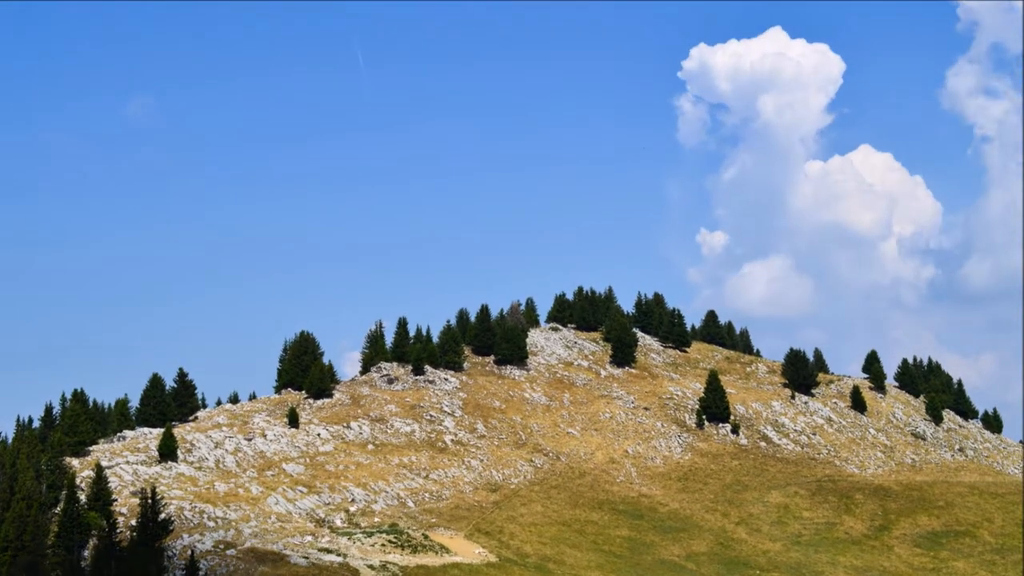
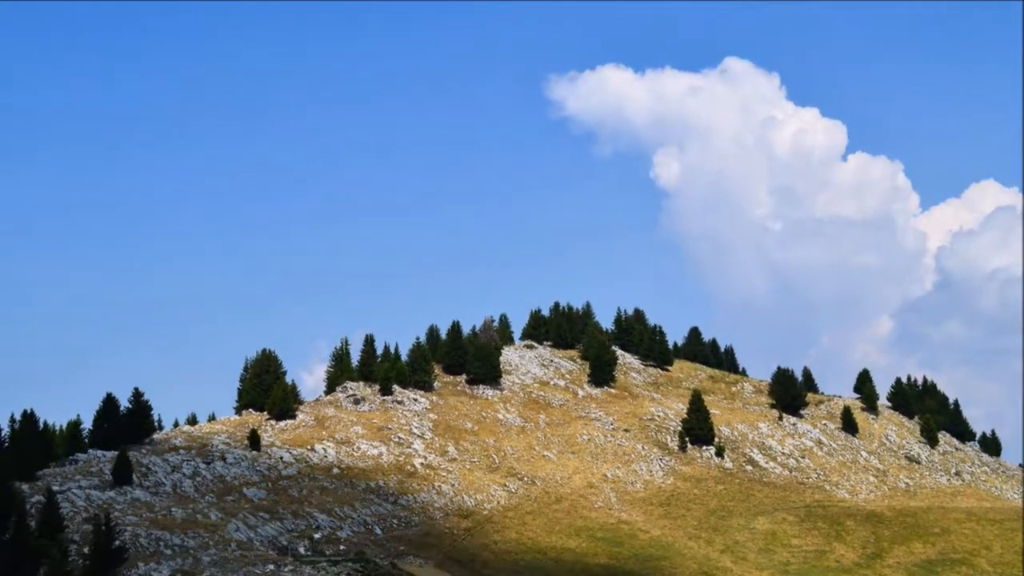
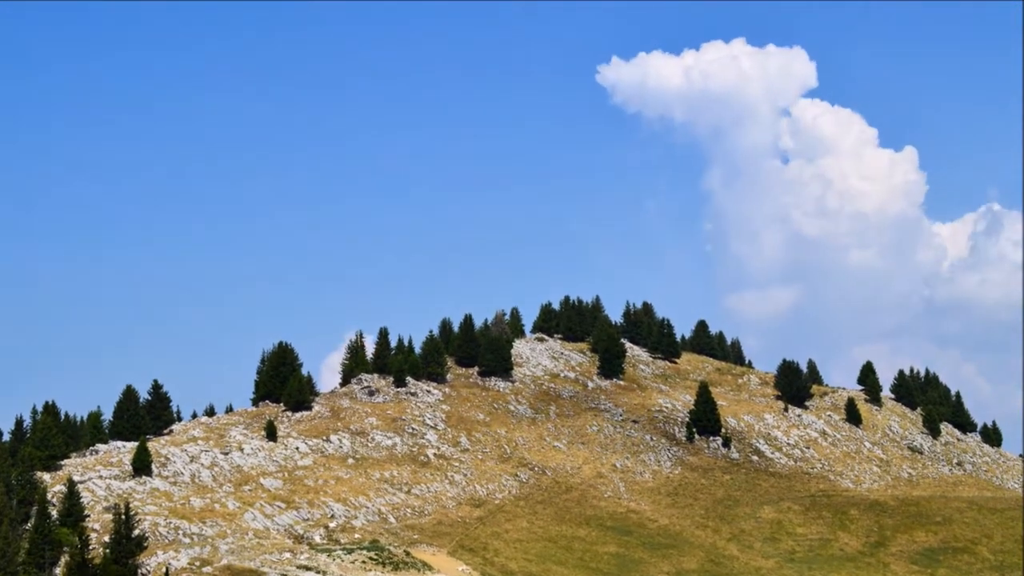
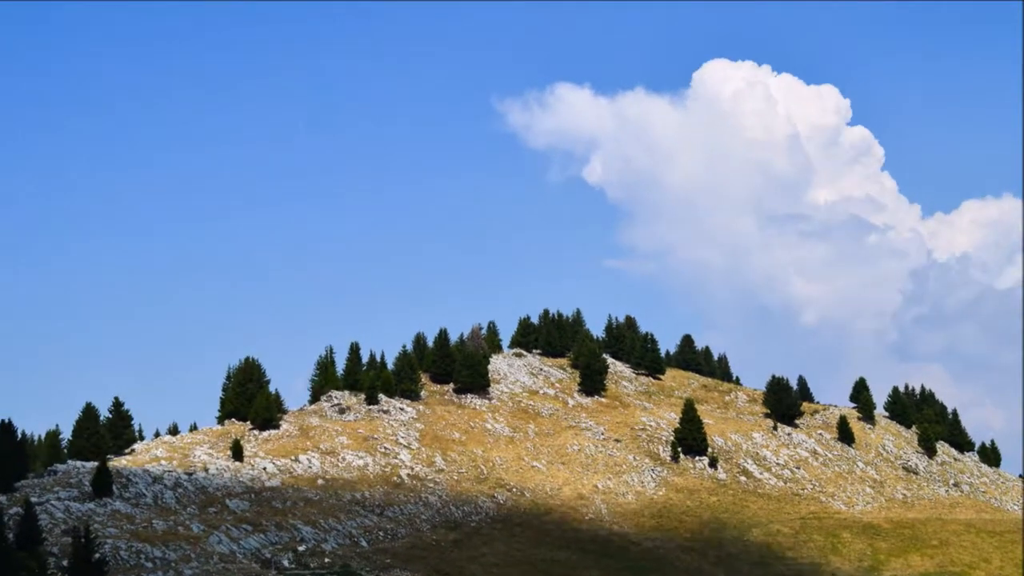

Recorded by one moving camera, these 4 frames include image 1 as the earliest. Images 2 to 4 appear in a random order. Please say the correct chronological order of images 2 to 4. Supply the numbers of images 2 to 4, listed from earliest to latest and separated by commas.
3, 2, 4
